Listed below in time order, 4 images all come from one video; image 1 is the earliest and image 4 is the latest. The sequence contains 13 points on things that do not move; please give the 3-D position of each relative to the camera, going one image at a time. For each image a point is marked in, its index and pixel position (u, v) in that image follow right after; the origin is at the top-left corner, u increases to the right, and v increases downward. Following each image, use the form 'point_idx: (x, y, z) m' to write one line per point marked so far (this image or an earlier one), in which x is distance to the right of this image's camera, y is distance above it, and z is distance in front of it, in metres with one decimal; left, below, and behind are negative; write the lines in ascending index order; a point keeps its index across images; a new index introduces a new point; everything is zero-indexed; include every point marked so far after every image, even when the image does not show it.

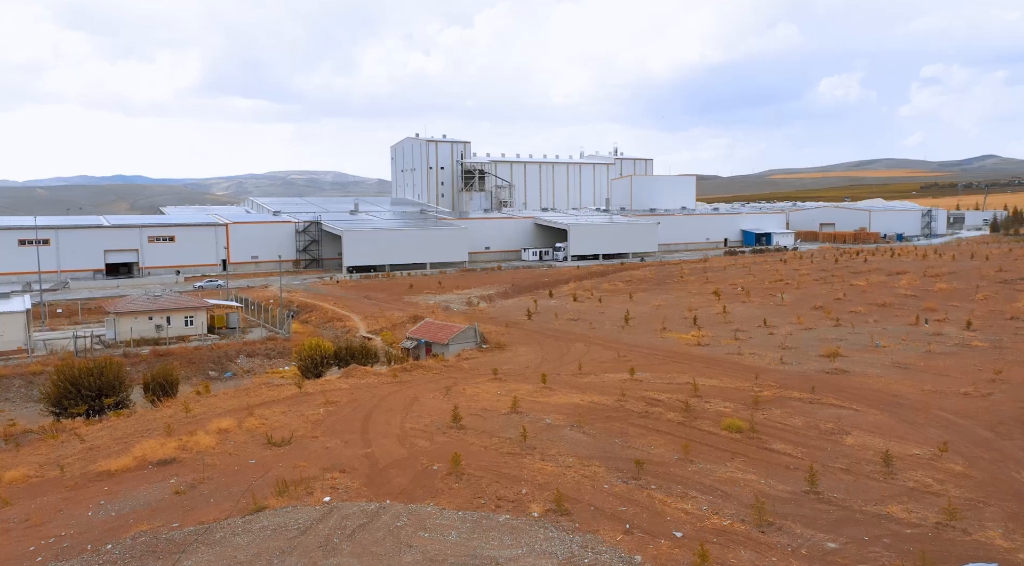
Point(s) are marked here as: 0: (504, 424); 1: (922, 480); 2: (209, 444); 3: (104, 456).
0: (-0.2, -3.8, +20.0) m
1: (+9.1, -4.4, +16.6) m
2: (-7.6, -4.0, +18.5) m
3: (-10.3, -4.3, +18.7) m
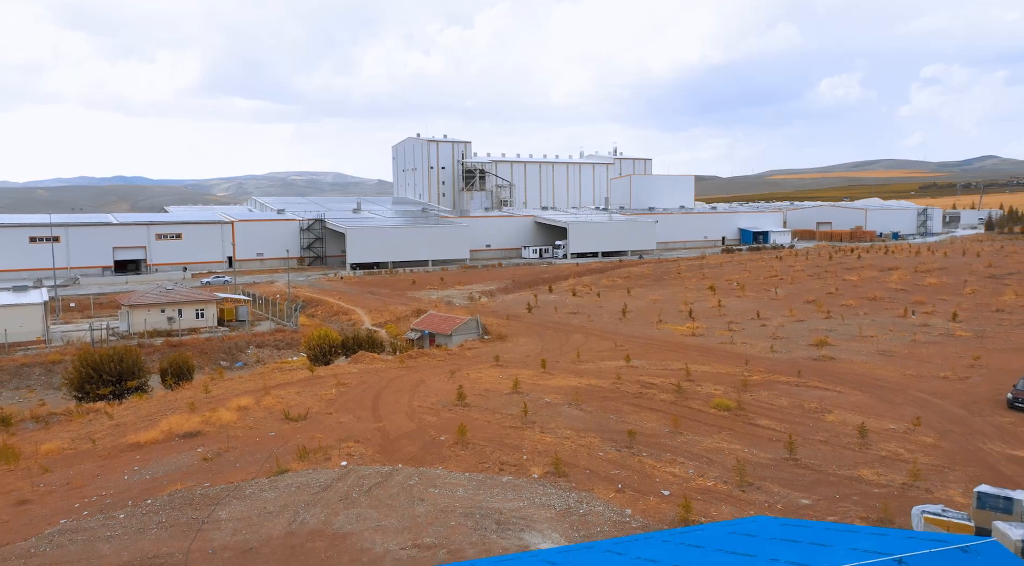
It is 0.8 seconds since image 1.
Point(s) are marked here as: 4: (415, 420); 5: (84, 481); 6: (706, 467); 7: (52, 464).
0: (-0.2, -3.4, +21.2) m
1: (+9.2, -4.0, +17.9) m
2: (-7.5, -3.6, +19.8) m
3: (-10.2, -4.0, +20.0) m
4: (-2.5, -3.6, +19.3) m
5: (-9.4, -4.3, +16.3) m
6: (+4.2, -4.0, +16.0) m
7: (-11.0, -4.3, +17.8) m
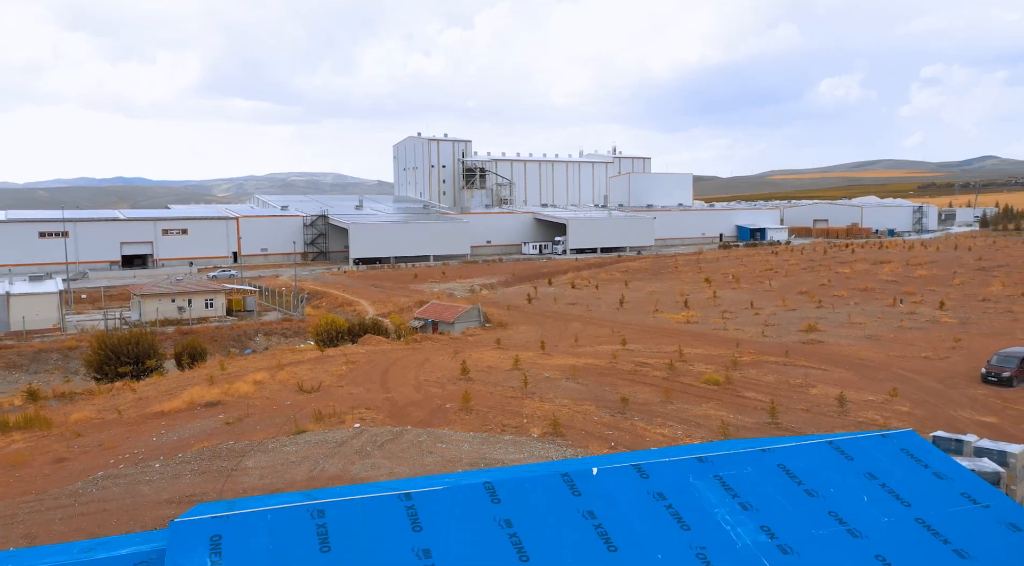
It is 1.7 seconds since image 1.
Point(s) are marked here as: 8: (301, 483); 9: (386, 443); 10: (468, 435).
0: (-0.1, -2.8, +22.5) m
1: (+9.2, -3.4, +19.1) m
2: (-7.5, -3.1, +21.1) m
3: (-10.2, -3.4, +21.3) m
4: (-2.5, -3.0, +20.6) m
5: (-9.3, -3.8, +17.5) m
6: (+4.2, -3.4, +17.3) m
7: (-11.0, -3.8, +19.0) m
8: (-3.8, -3.5, +13.2) m
9: (-2.6, -3.3, +15.3) m
10: (-1.0, -3.3, +15.9) m
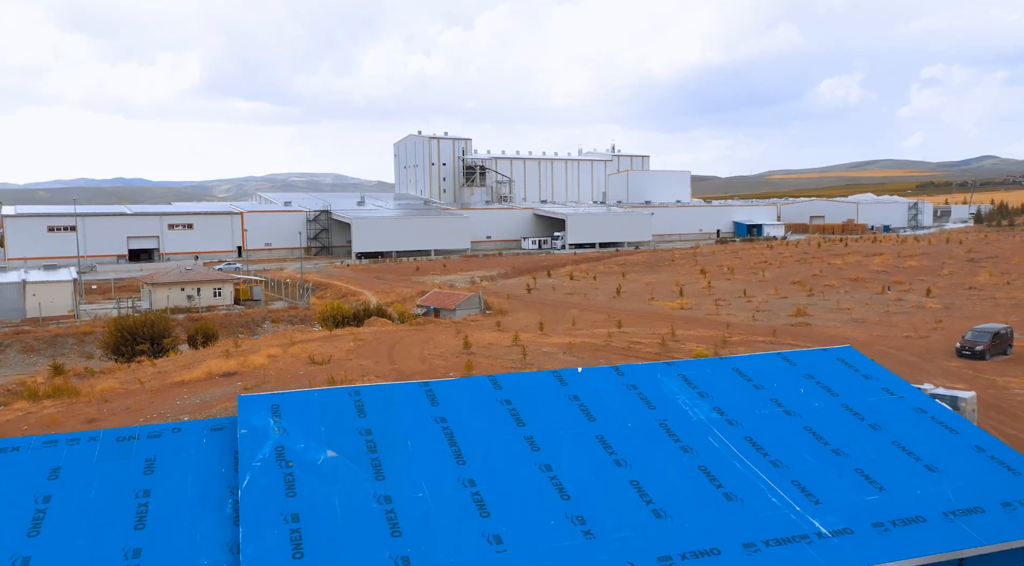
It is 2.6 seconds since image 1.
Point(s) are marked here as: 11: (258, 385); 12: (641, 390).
0: (-0.1, -2.2, +23.8) m
1: (+9.2, -2.7, +20.4) m
2: (-7.5, -2.4, +22.3) m
3: (-10.2, -2.8, +22.6) m
4: (-2.5, -2.3, +21.8) m
5: (-9.4, -3.1, +18.8) m
6: (+4.2, -2.7, +18.6) m
7: (-11.0, -3.1, +20.3) m
8: (-3.8, -2.9, +14.5) m
9: (-2.6, -2.6, +16.5) m
10: (-1.0, -2.6, +17.2) m
11: (-6.7, -2.7, +19.6) m
12: (+1.2, -1.0, +7.0) m
